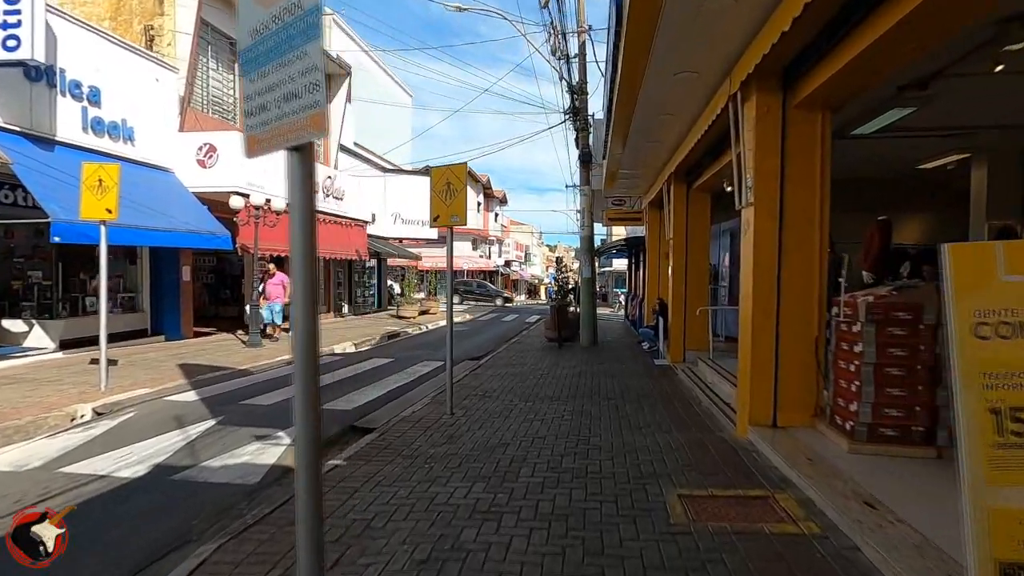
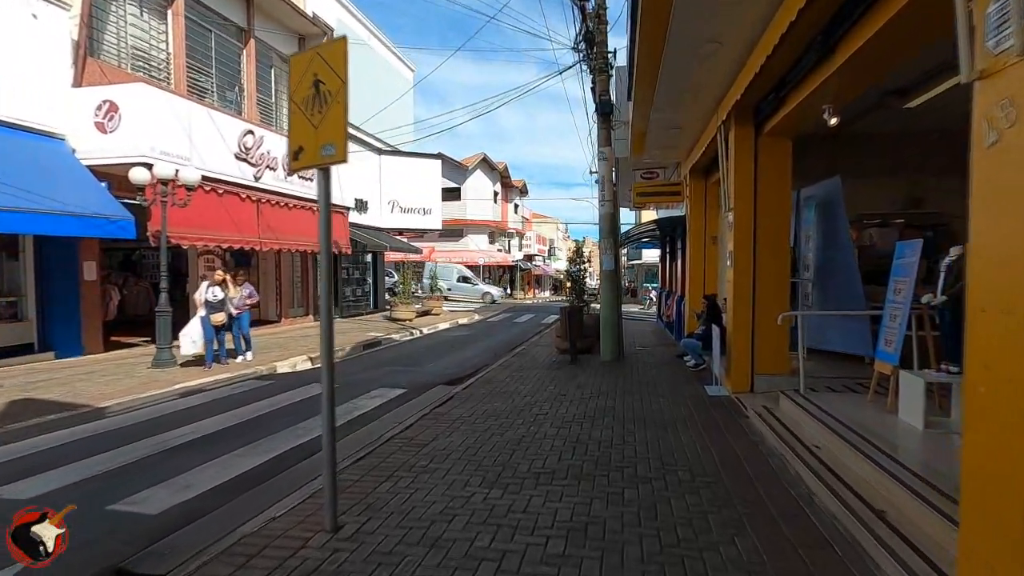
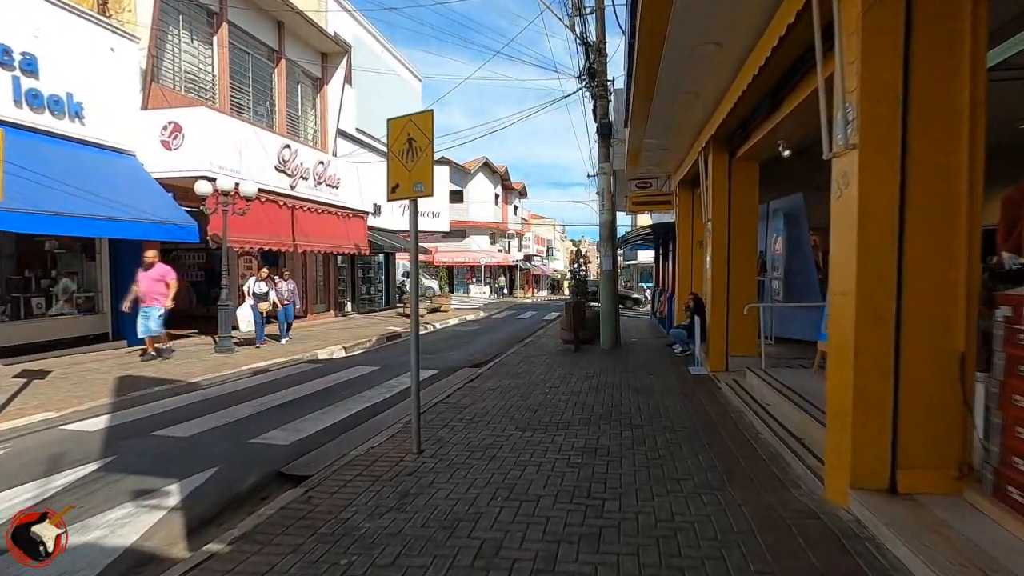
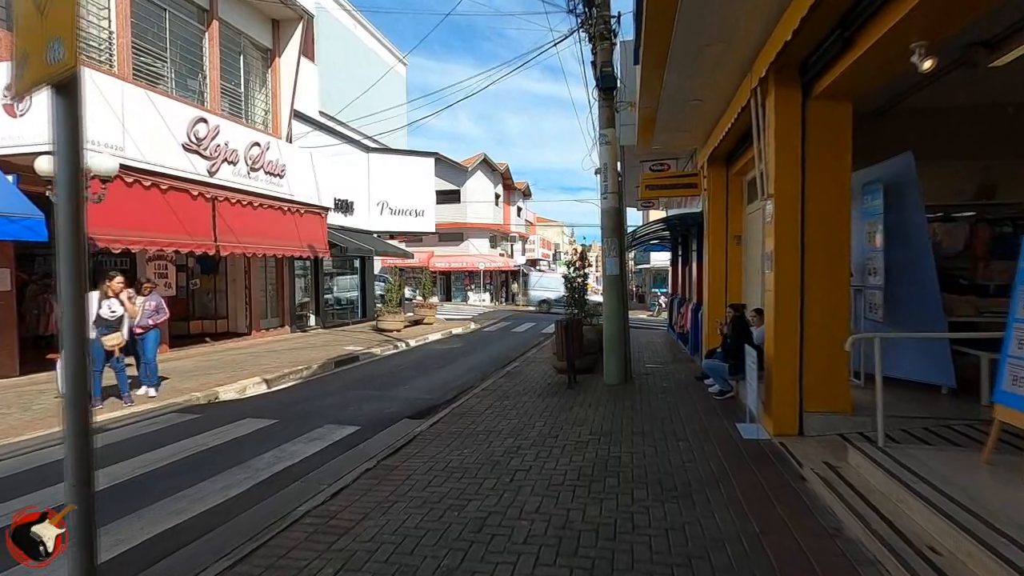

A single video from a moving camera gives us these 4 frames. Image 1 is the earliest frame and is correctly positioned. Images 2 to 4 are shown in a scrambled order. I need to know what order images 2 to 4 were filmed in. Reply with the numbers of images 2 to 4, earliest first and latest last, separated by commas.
3, 2, 4
